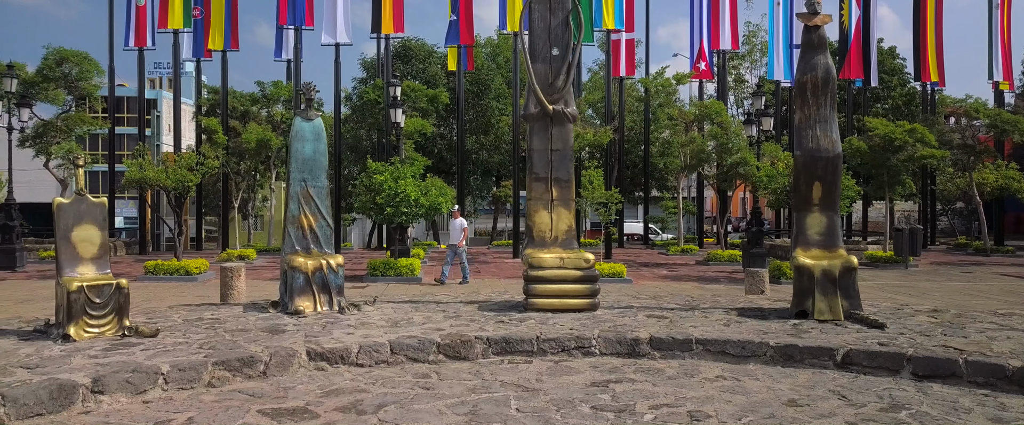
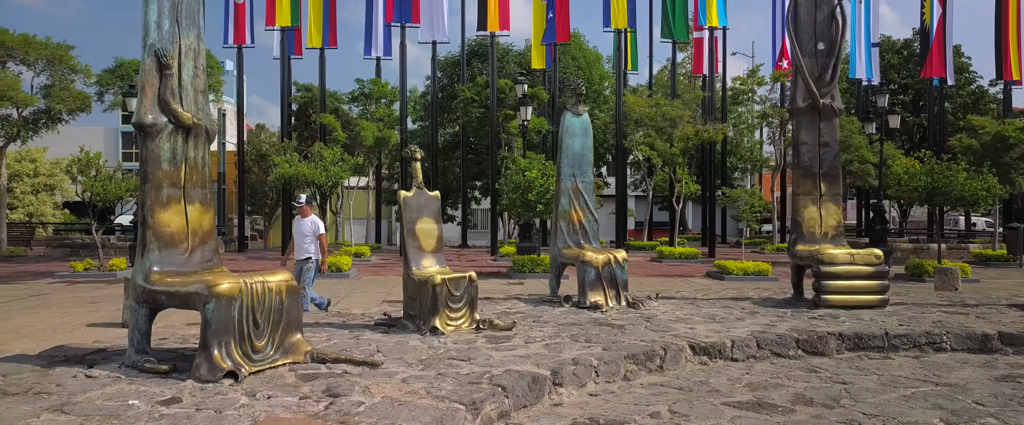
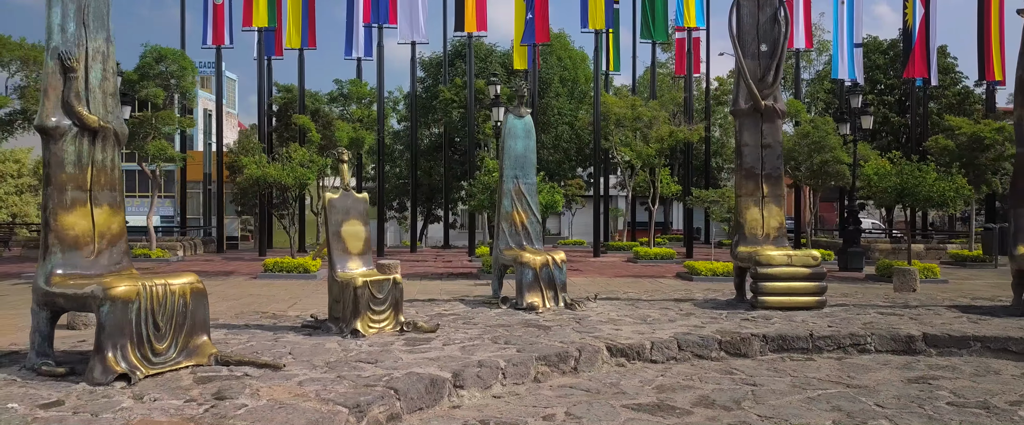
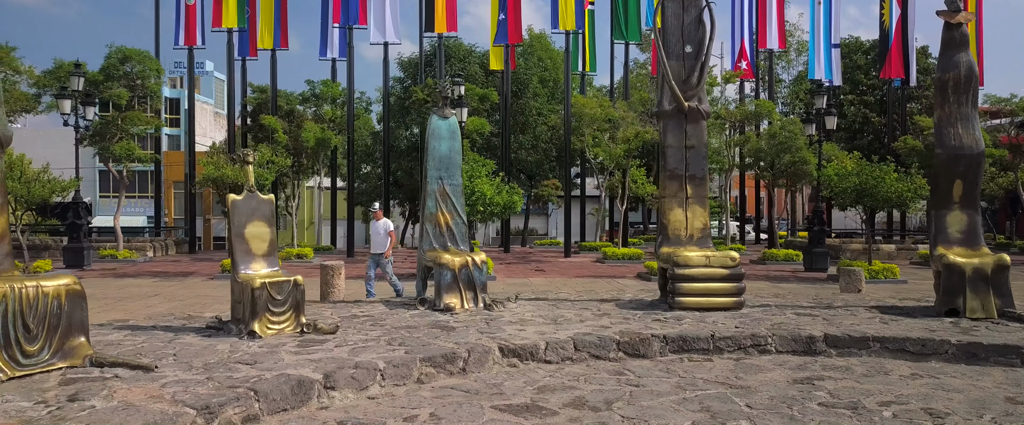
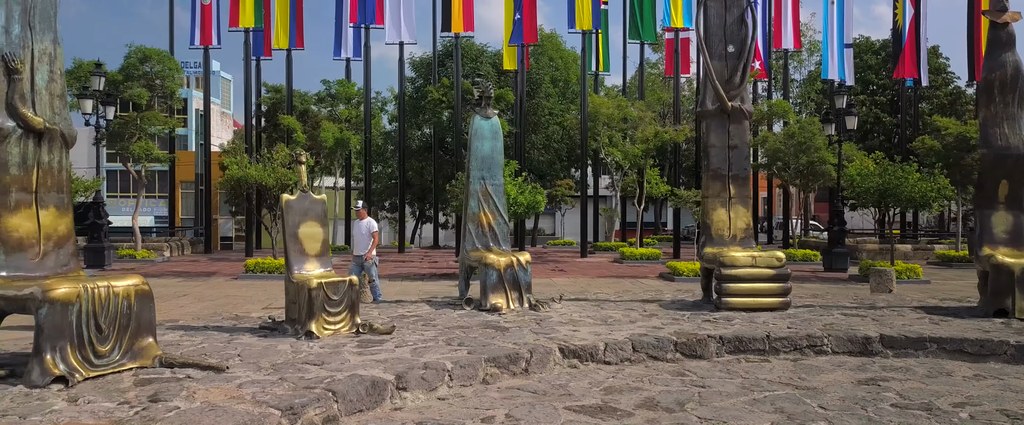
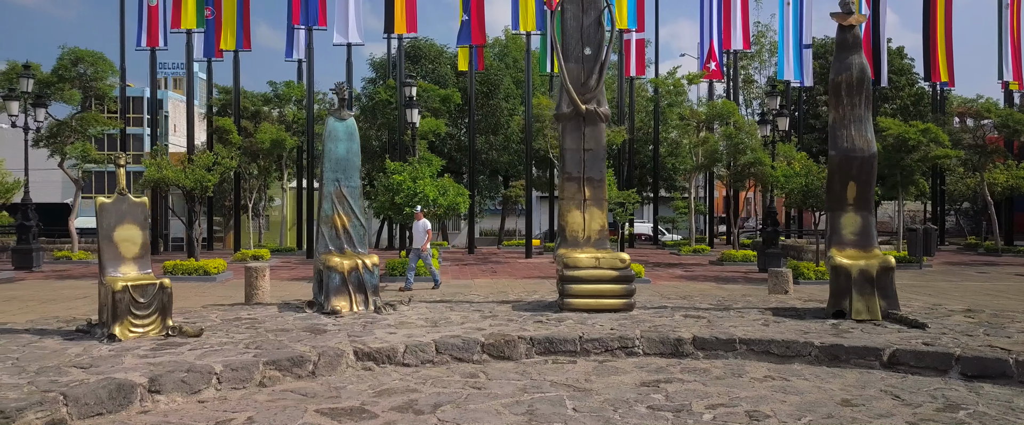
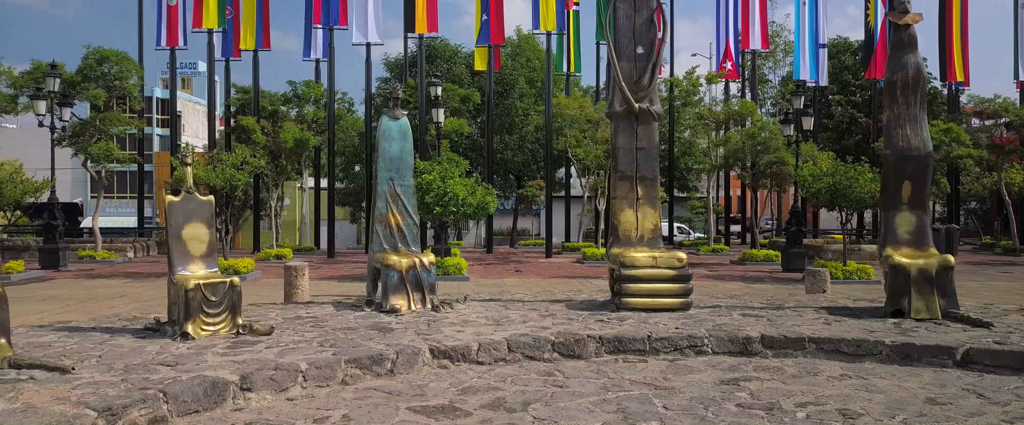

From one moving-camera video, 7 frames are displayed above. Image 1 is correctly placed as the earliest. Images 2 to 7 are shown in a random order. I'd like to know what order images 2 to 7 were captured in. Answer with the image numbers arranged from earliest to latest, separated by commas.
6, 7, 4, 5, 3, 2
